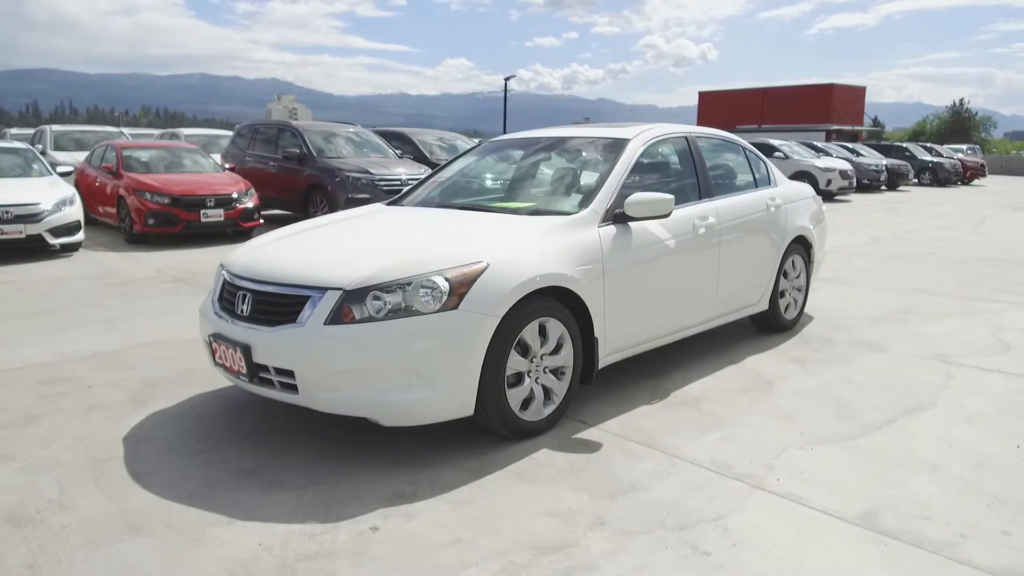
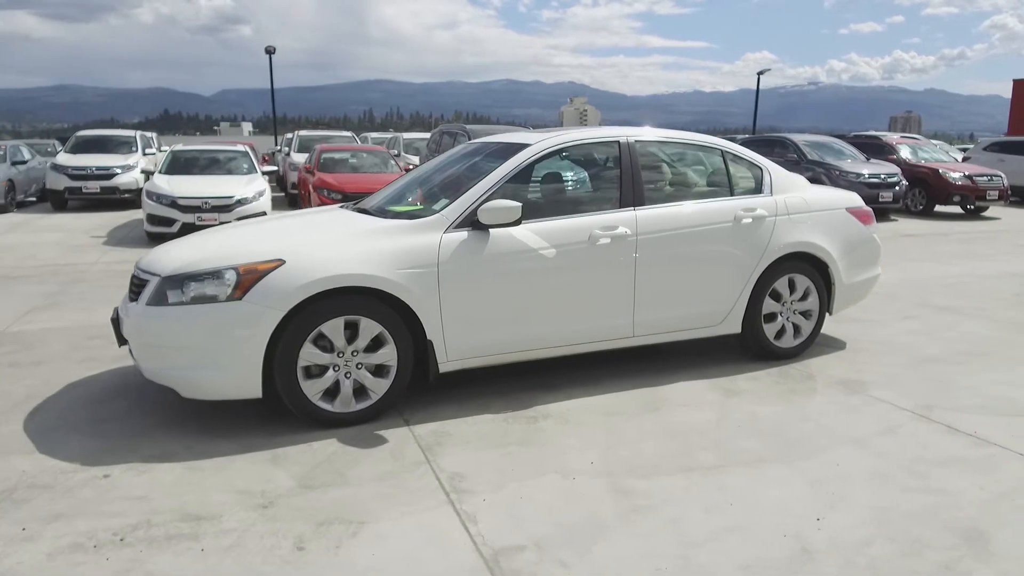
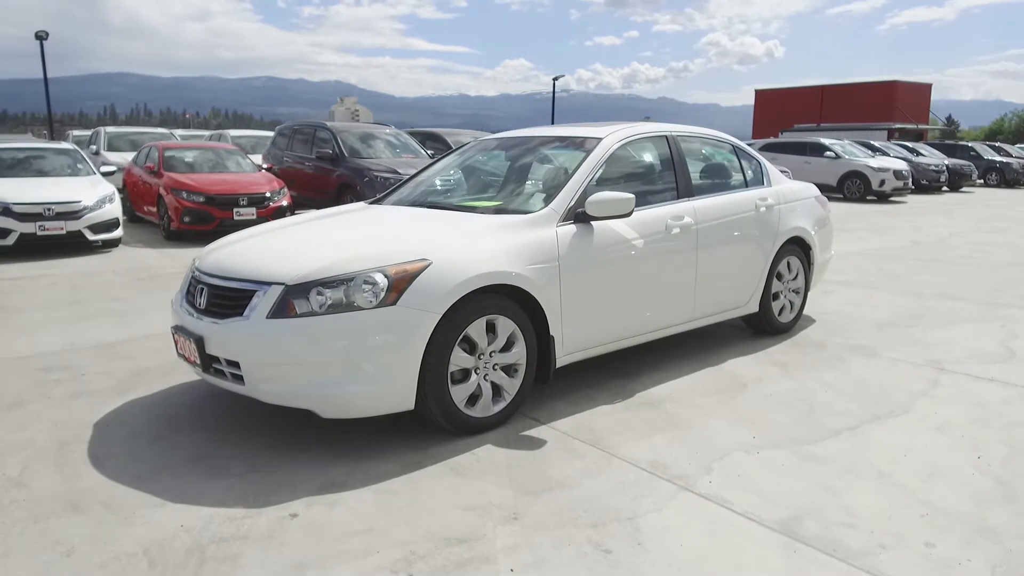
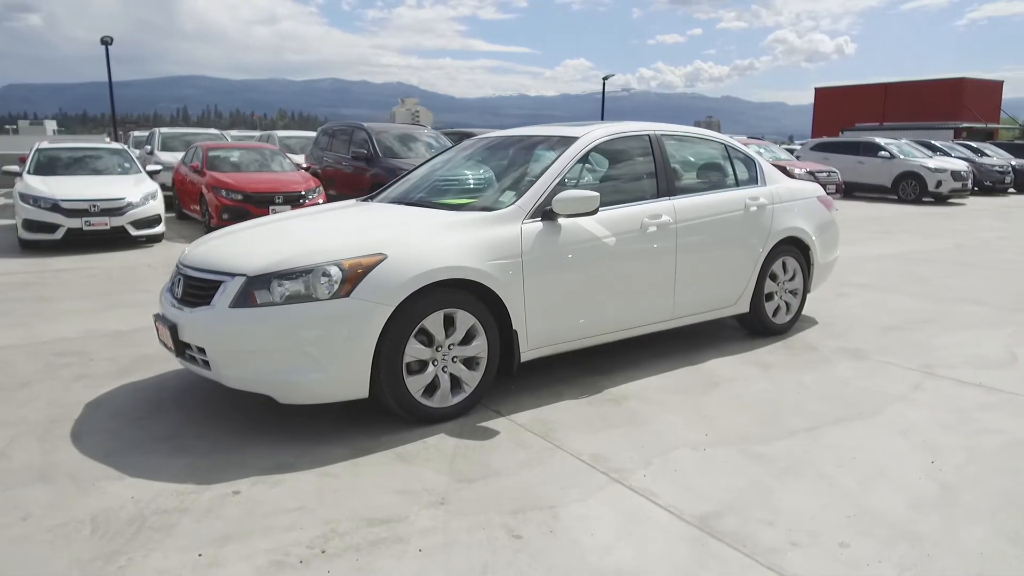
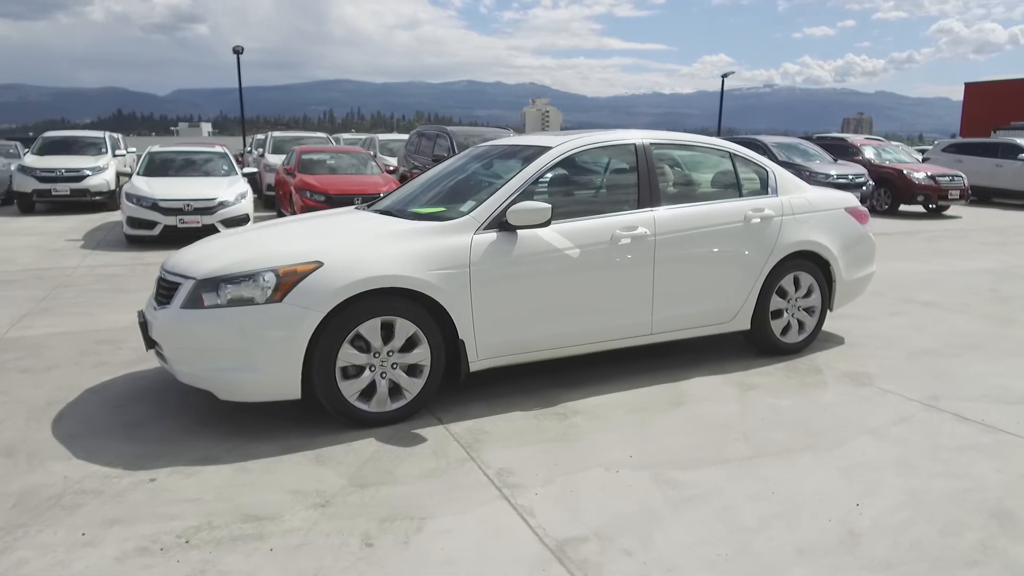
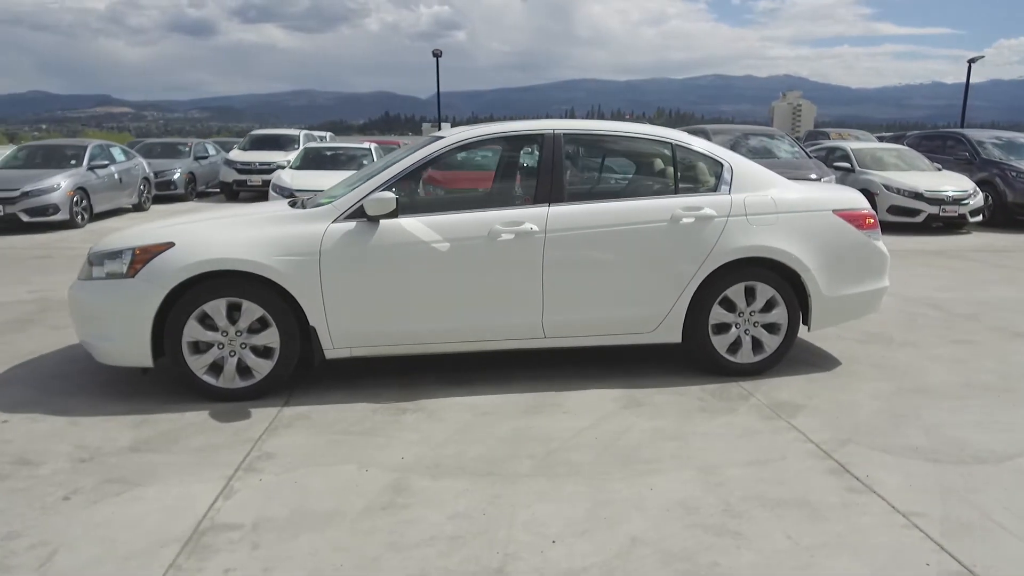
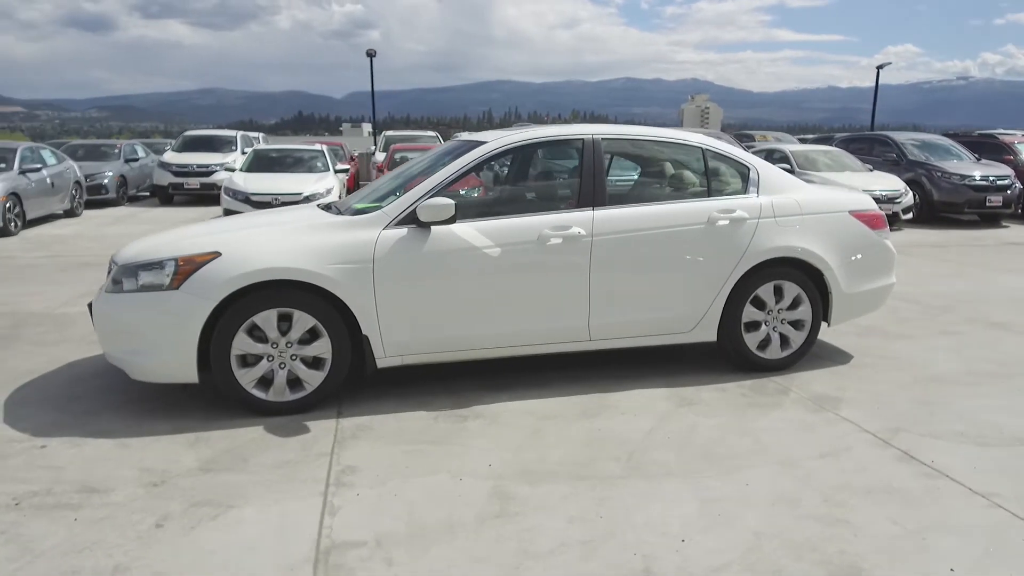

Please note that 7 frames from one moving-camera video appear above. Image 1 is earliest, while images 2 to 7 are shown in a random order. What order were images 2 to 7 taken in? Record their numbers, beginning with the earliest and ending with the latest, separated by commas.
3, 4, 5, 2, 7, 6
